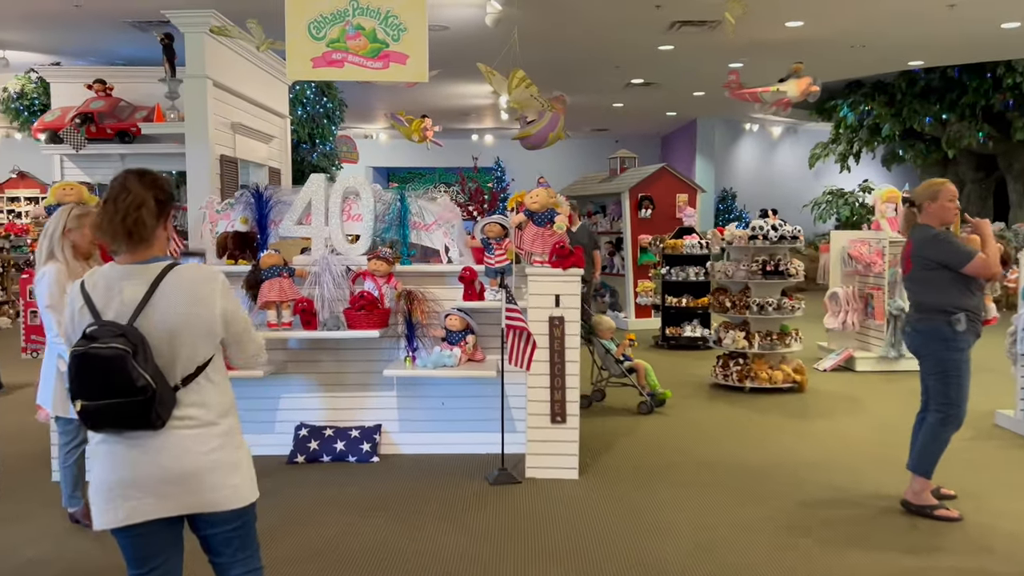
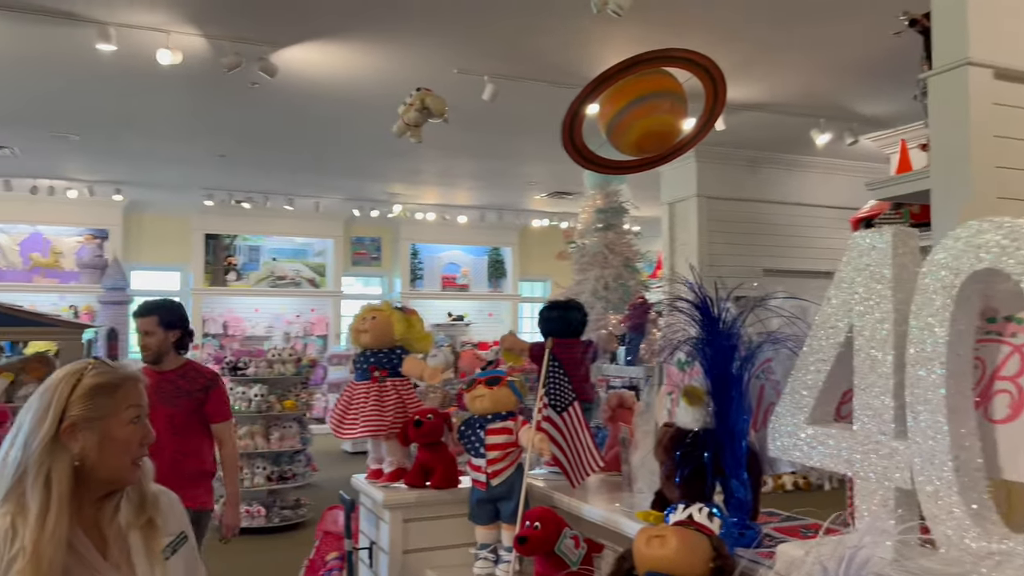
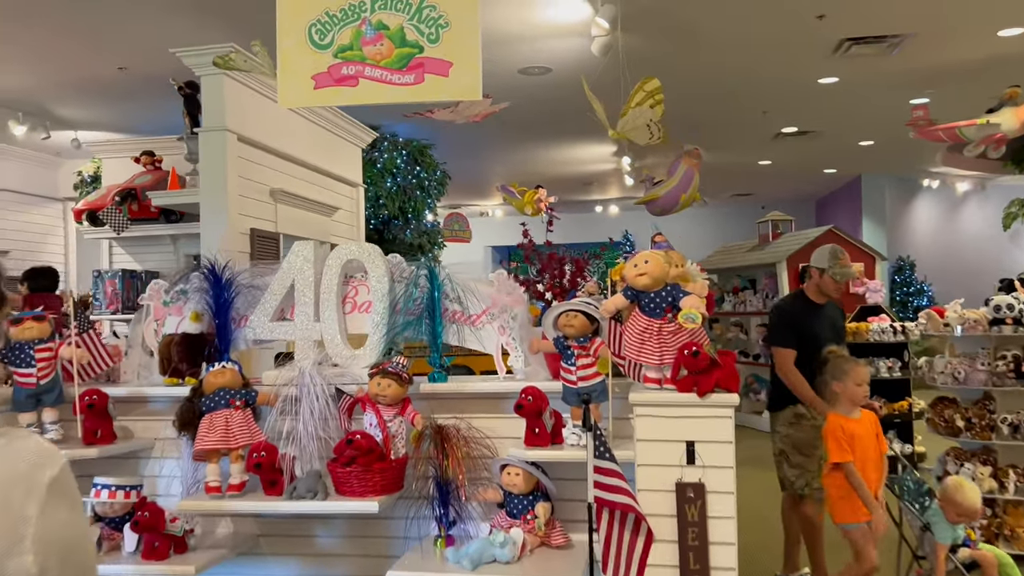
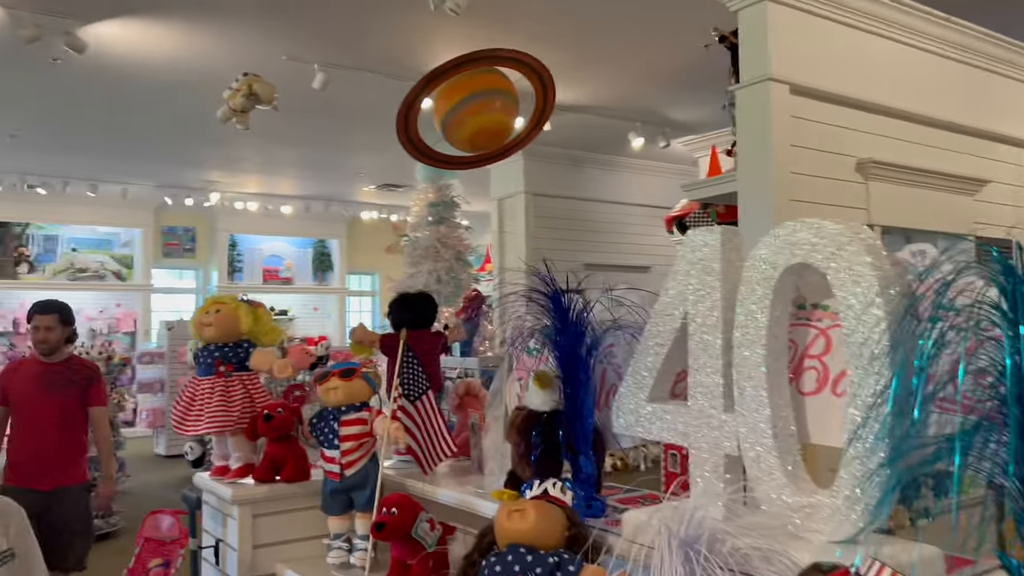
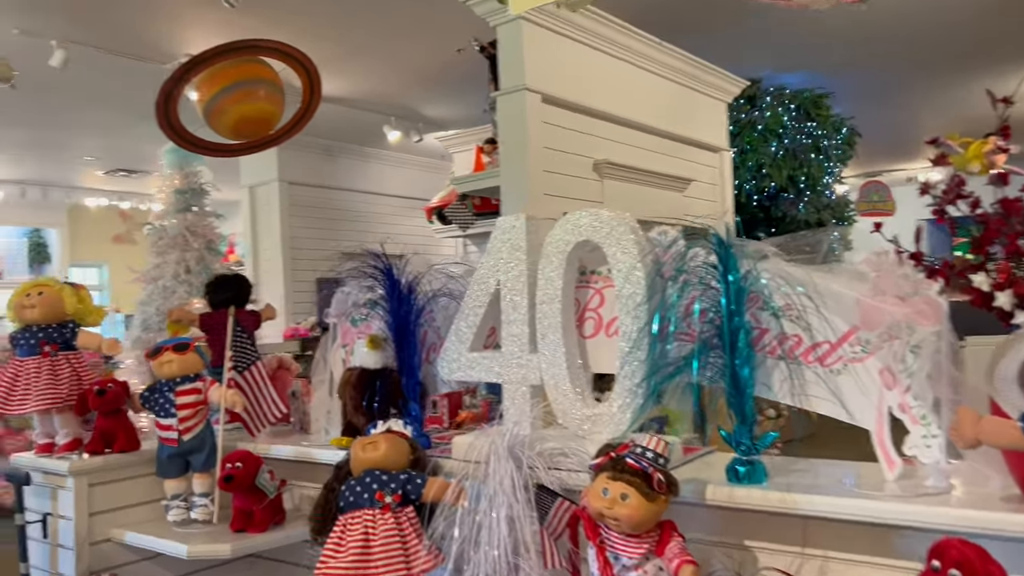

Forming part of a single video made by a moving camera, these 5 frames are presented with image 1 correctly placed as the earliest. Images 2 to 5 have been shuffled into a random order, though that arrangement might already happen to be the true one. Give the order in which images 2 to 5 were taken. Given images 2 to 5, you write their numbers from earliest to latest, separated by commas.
3, 5, 4, 2
